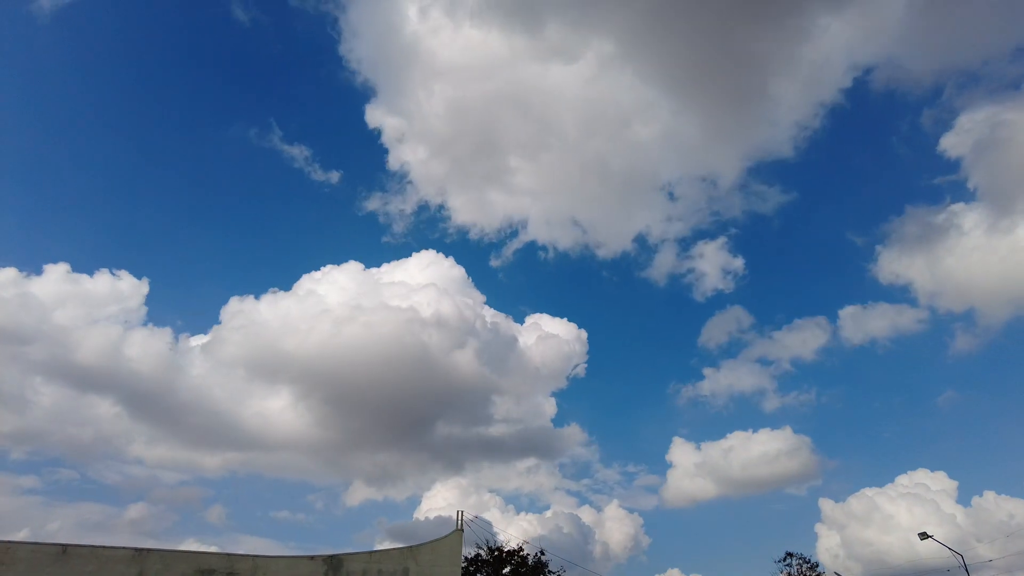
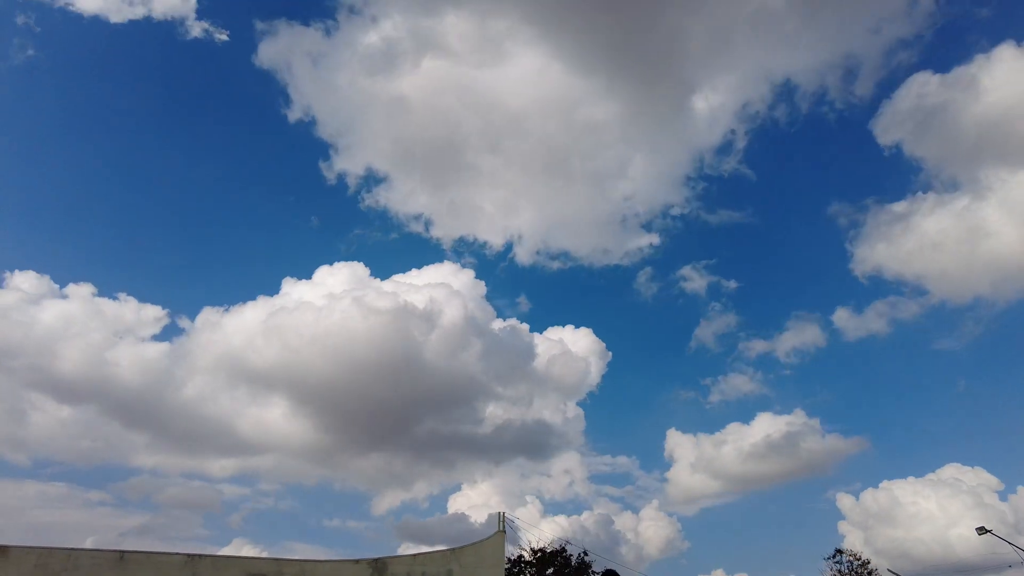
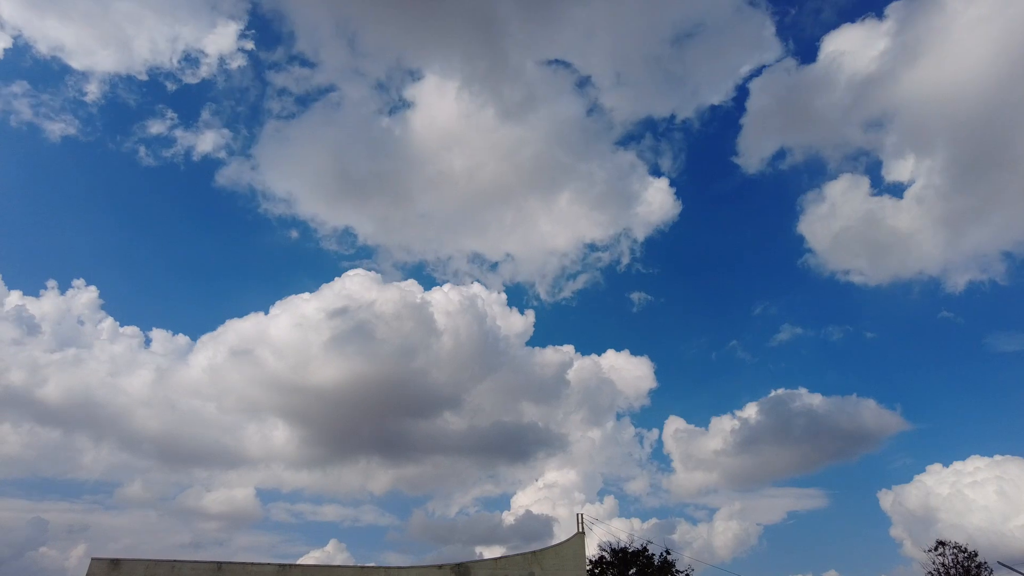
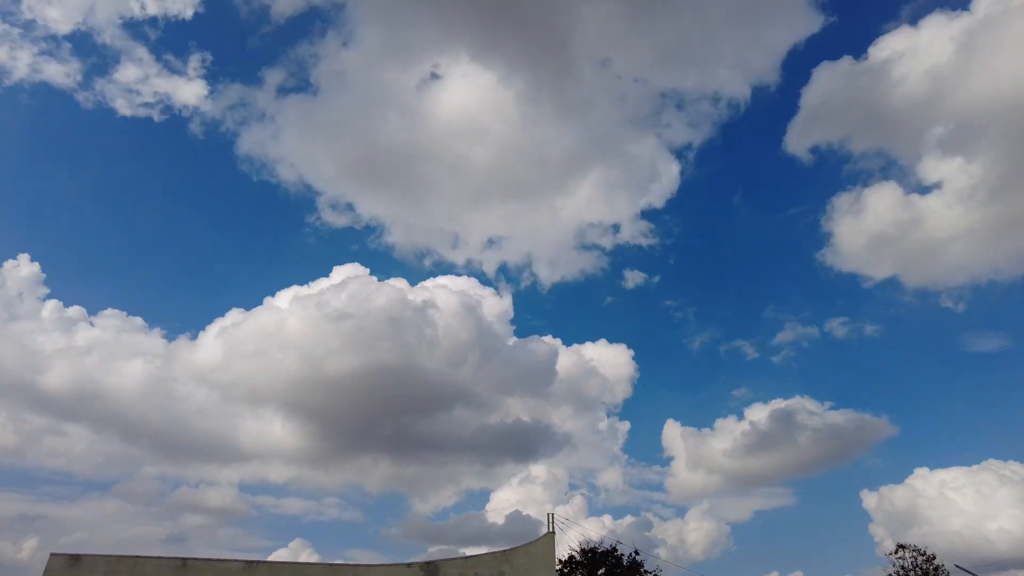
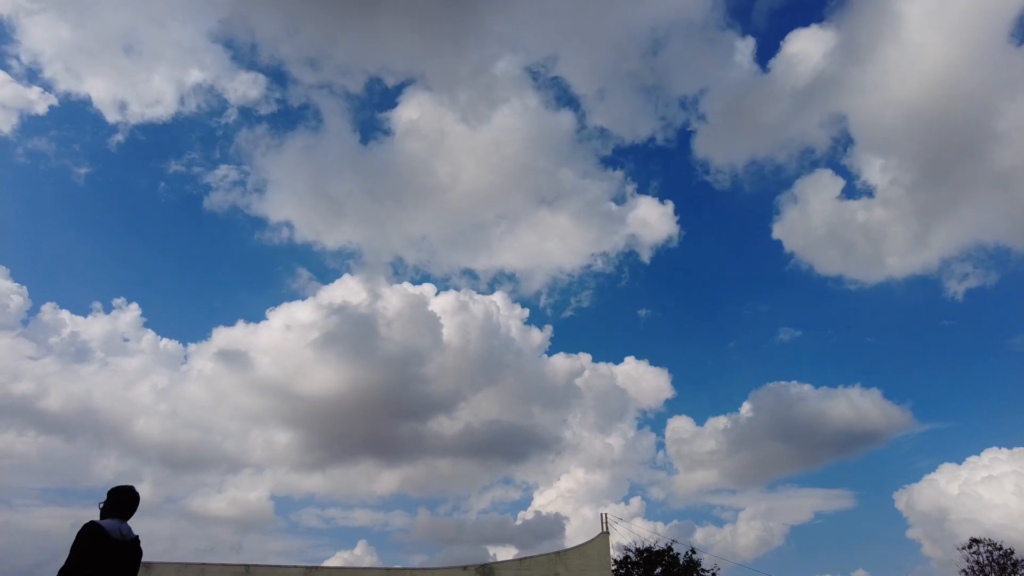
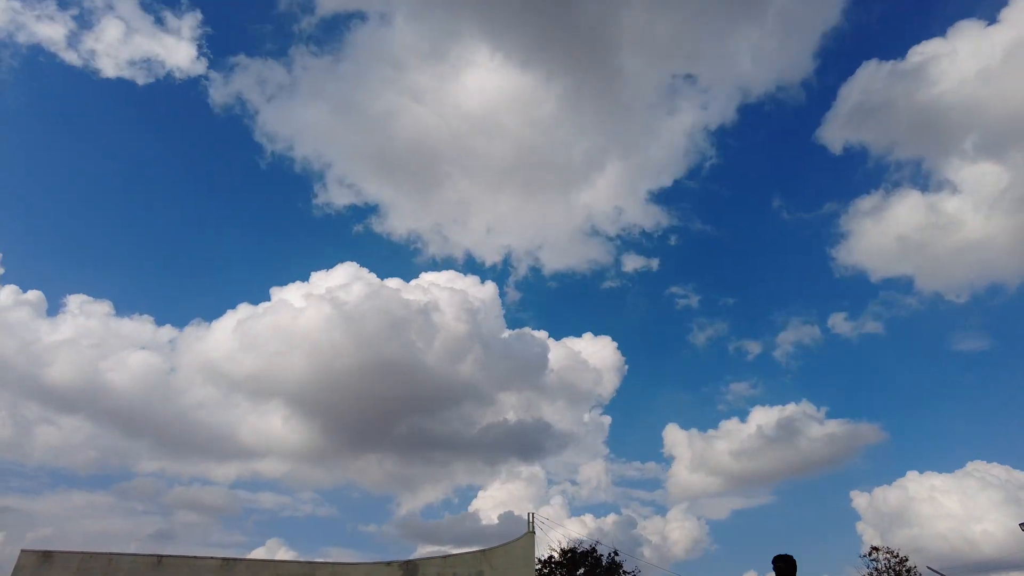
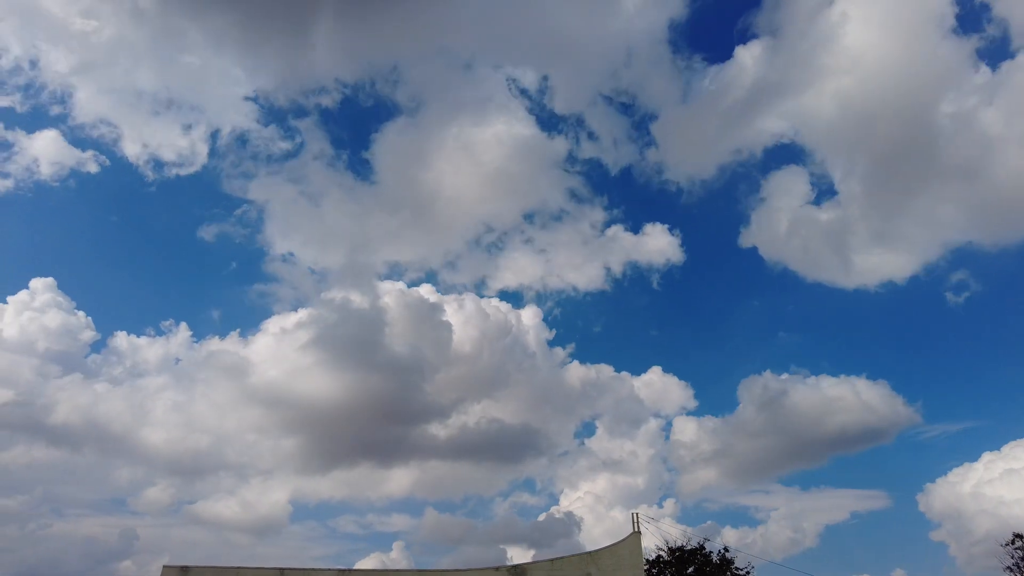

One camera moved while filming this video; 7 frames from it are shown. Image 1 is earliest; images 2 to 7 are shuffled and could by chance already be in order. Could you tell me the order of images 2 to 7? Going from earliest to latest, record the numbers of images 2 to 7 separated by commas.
2, 6, 4, 3, 5, 7
